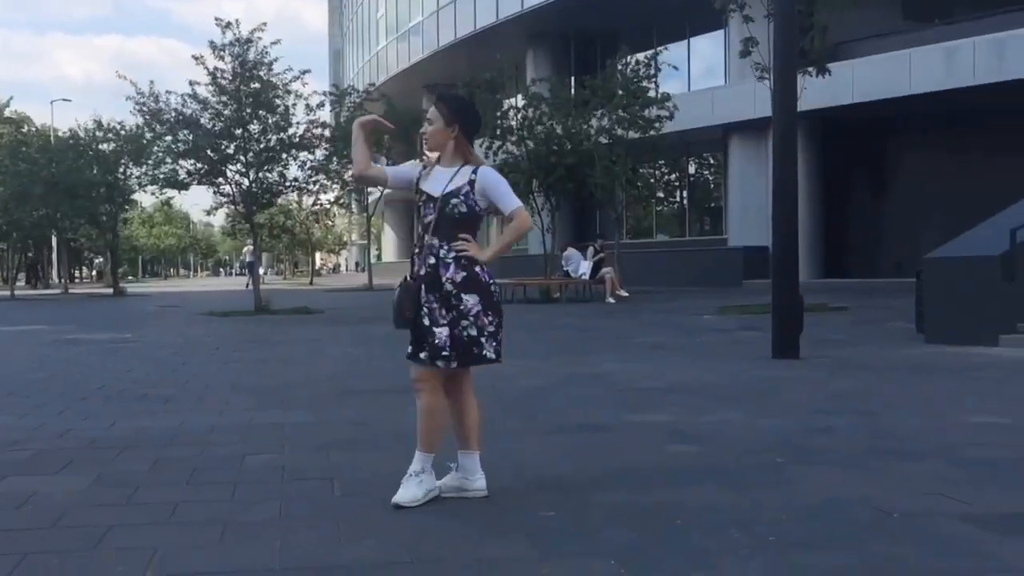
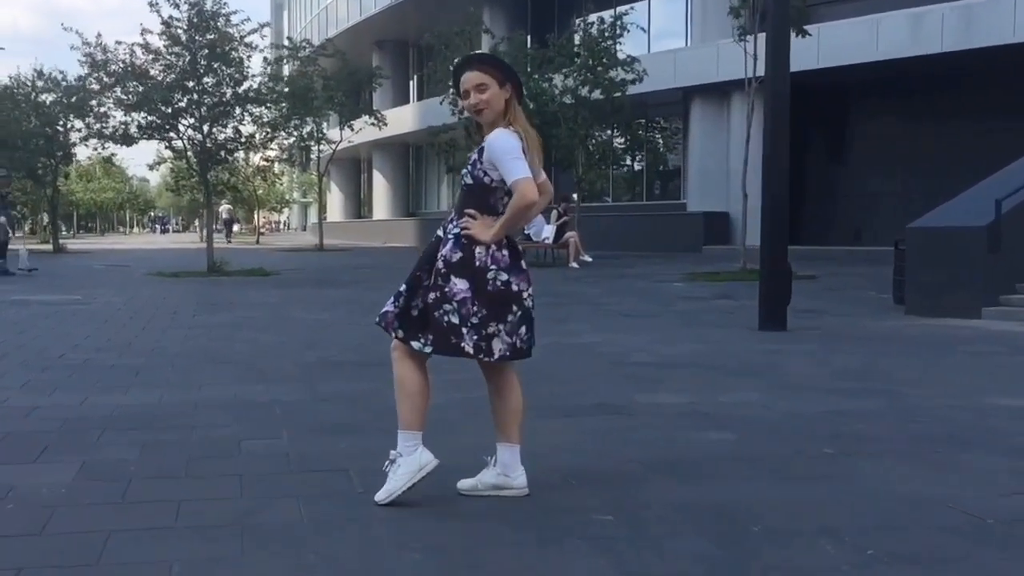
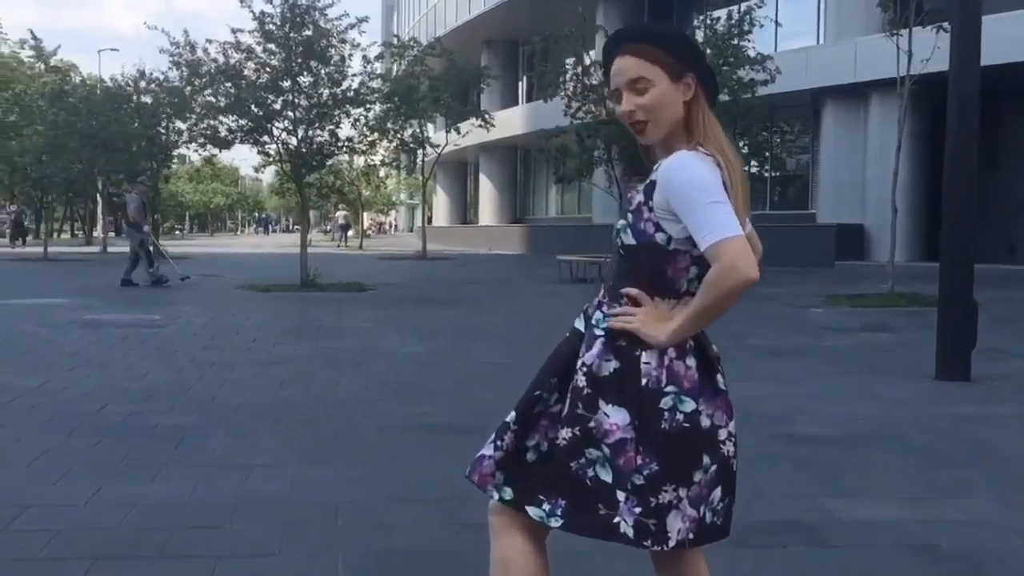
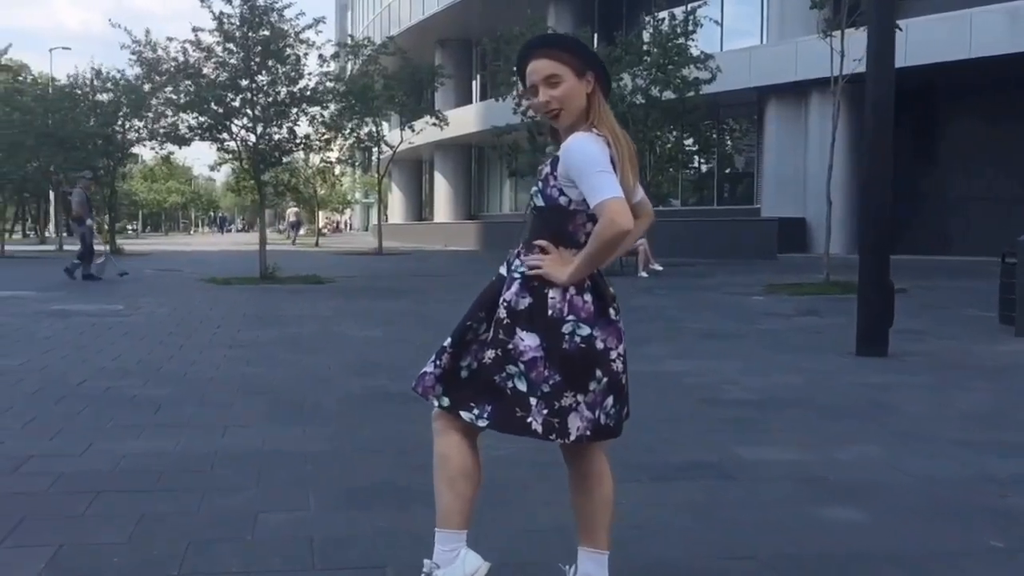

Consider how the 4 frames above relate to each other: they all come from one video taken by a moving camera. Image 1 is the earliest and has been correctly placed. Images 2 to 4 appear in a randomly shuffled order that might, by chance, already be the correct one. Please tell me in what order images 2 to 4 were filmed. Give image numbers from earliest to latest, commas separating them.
2, 4, 3
